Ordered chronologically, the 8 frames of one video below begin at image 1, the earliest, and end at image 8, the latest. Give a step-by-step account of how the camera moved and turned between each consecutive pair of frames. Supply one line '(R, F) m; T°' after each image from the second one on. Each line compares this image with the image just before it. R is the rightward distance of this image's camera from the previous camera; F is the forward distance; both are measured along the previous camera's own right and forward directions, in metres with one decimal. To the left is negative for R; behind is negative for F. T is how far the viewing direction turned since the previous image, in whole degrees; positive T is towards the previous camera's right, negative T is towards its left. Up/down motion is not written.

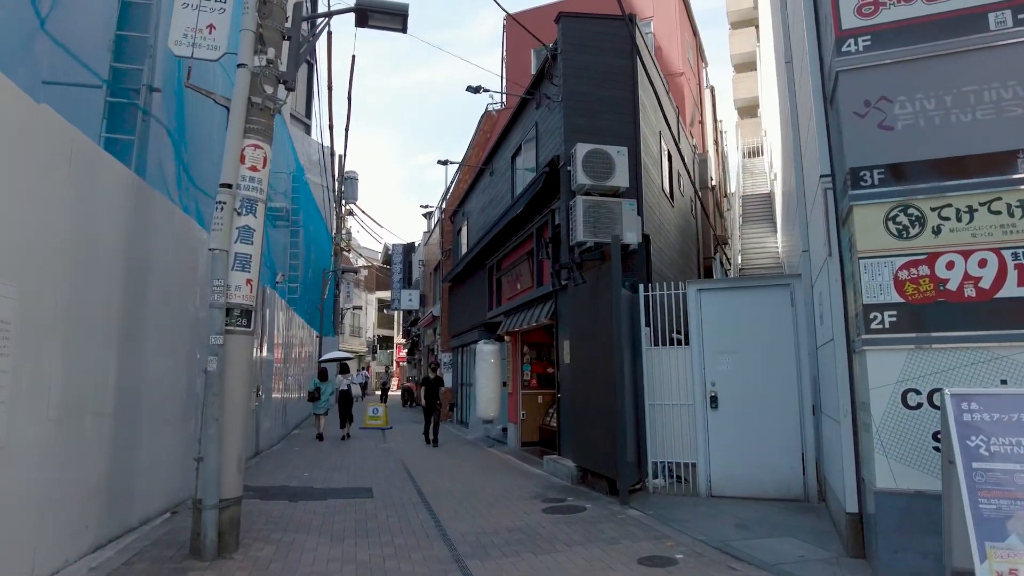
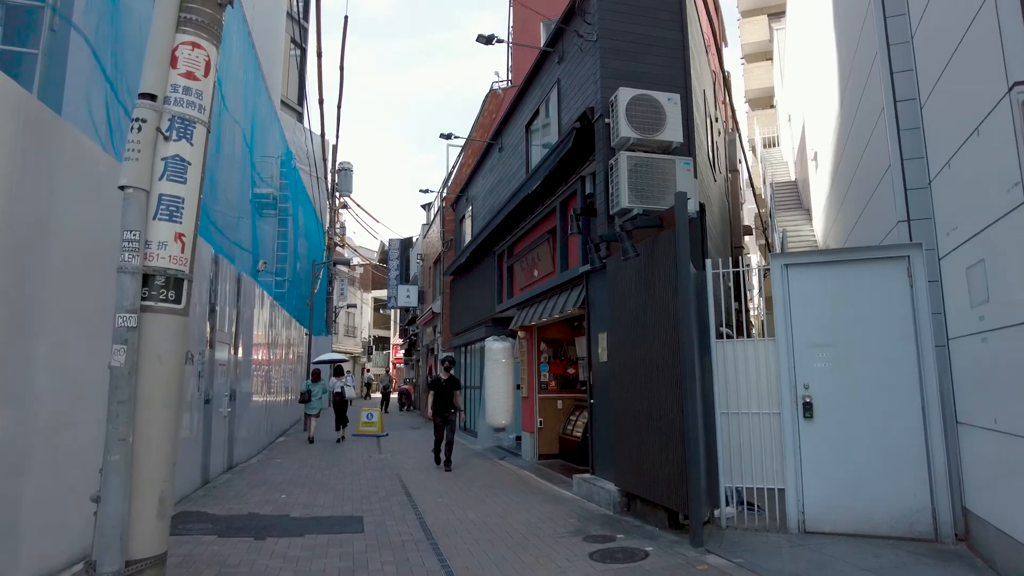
(-0.3, +1.9) m; 0°
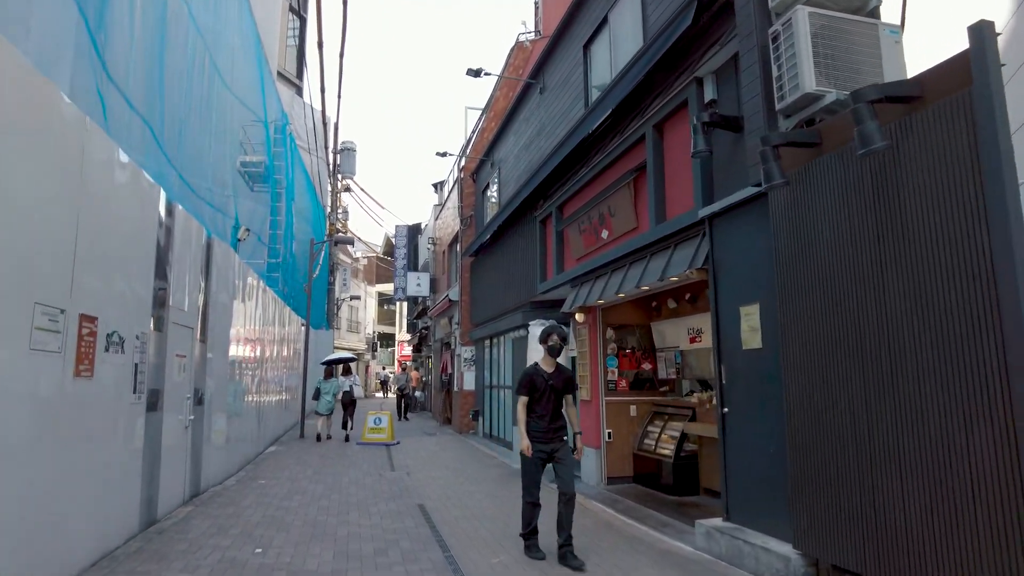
(-0.7, +2.9) m; 0°
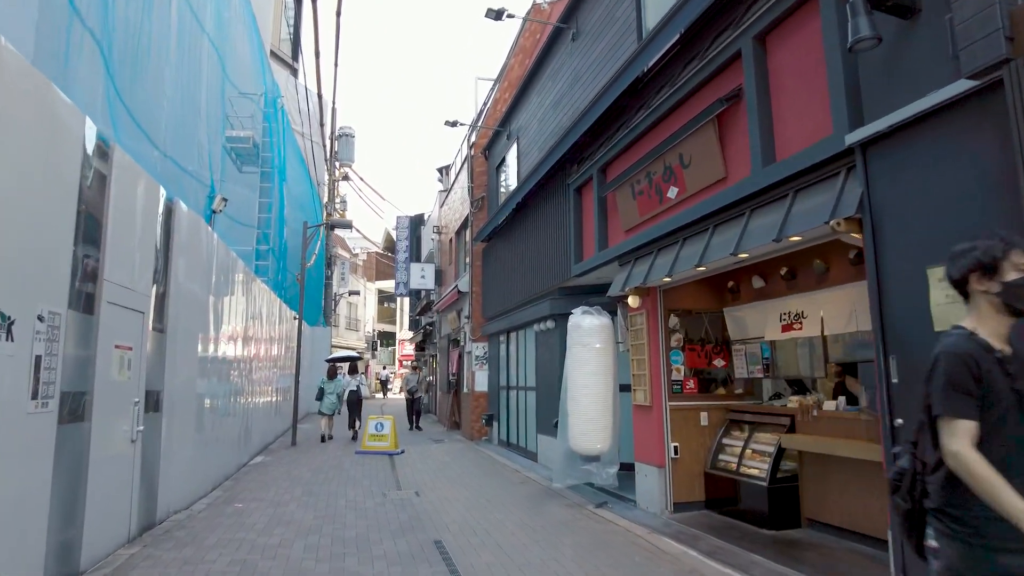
(-0.4, +1.8) m; 0°
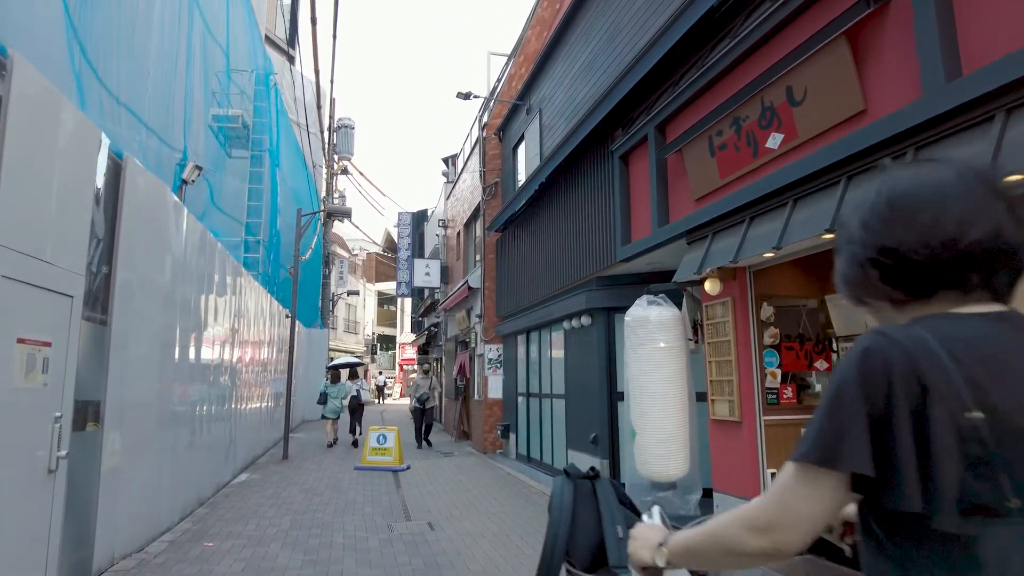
(-0.4, +1.6) m; 0°
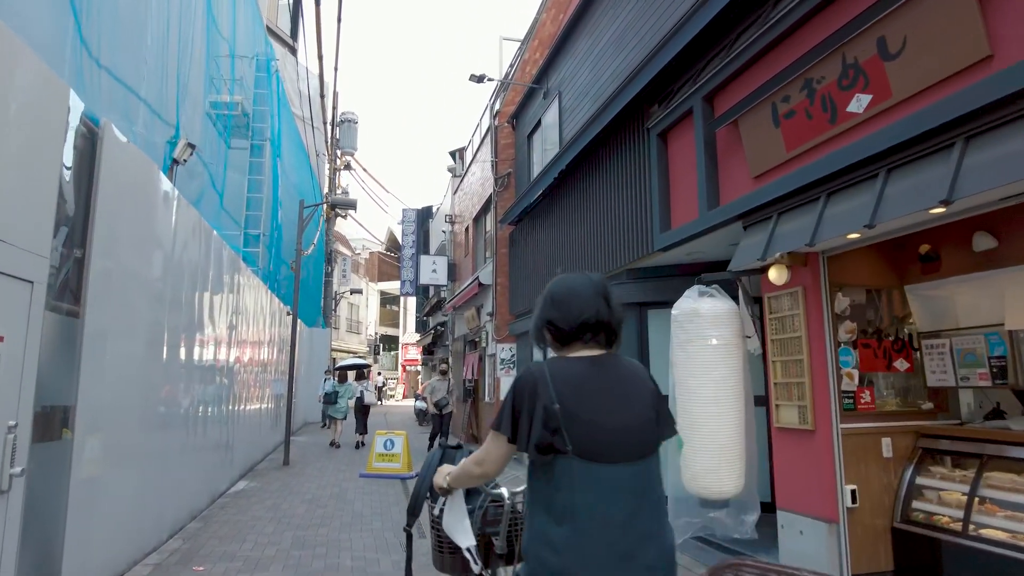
(-0.3, +0.7) m; 0°
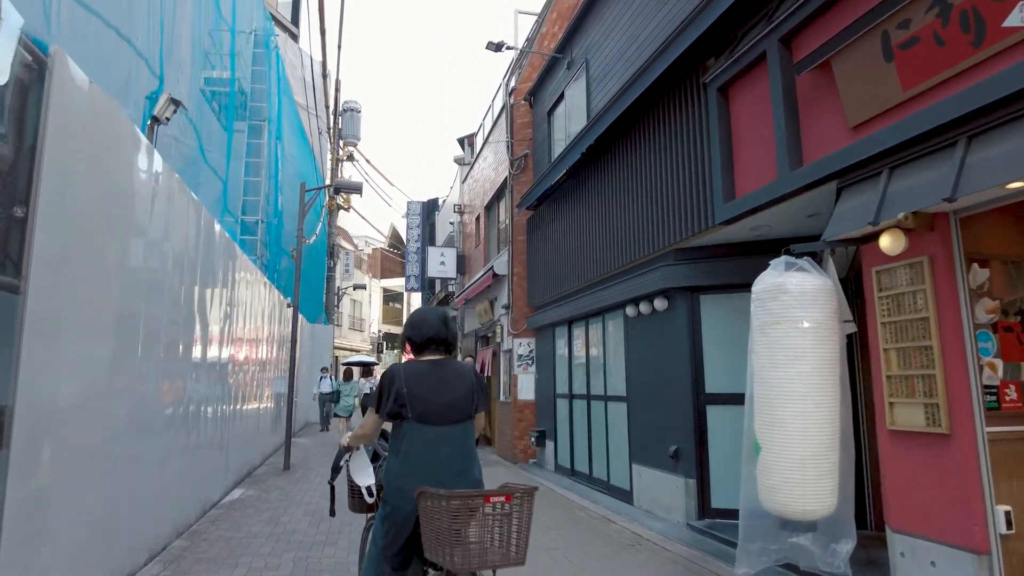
(-0.3, +1.0) m; 0°
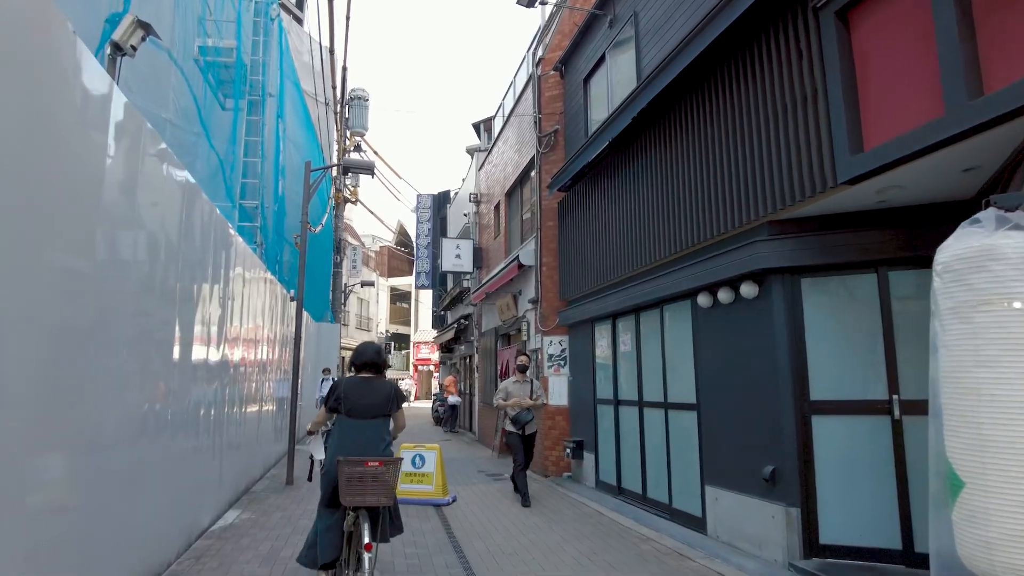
(-0.4, +1.4) m; 0°
